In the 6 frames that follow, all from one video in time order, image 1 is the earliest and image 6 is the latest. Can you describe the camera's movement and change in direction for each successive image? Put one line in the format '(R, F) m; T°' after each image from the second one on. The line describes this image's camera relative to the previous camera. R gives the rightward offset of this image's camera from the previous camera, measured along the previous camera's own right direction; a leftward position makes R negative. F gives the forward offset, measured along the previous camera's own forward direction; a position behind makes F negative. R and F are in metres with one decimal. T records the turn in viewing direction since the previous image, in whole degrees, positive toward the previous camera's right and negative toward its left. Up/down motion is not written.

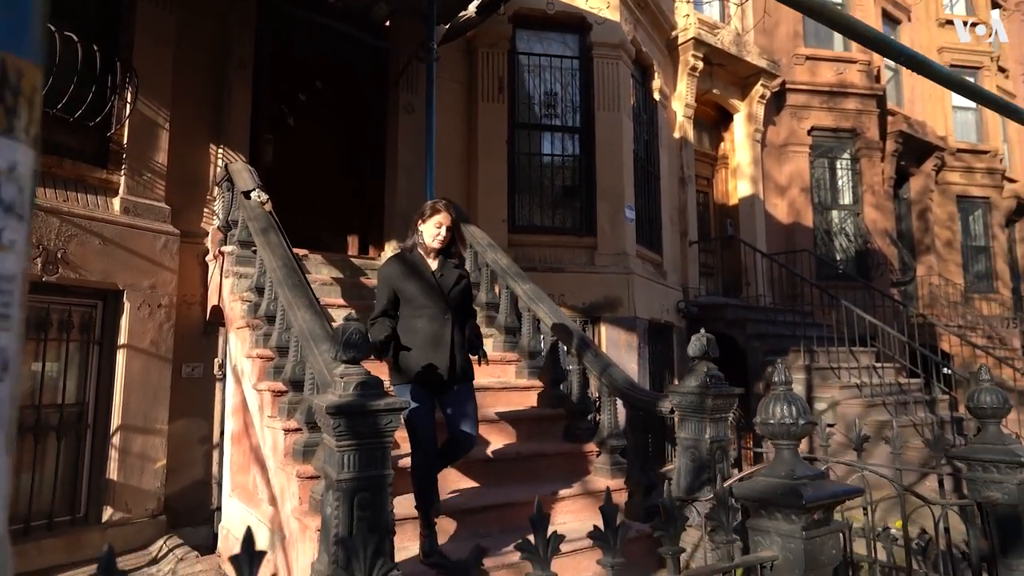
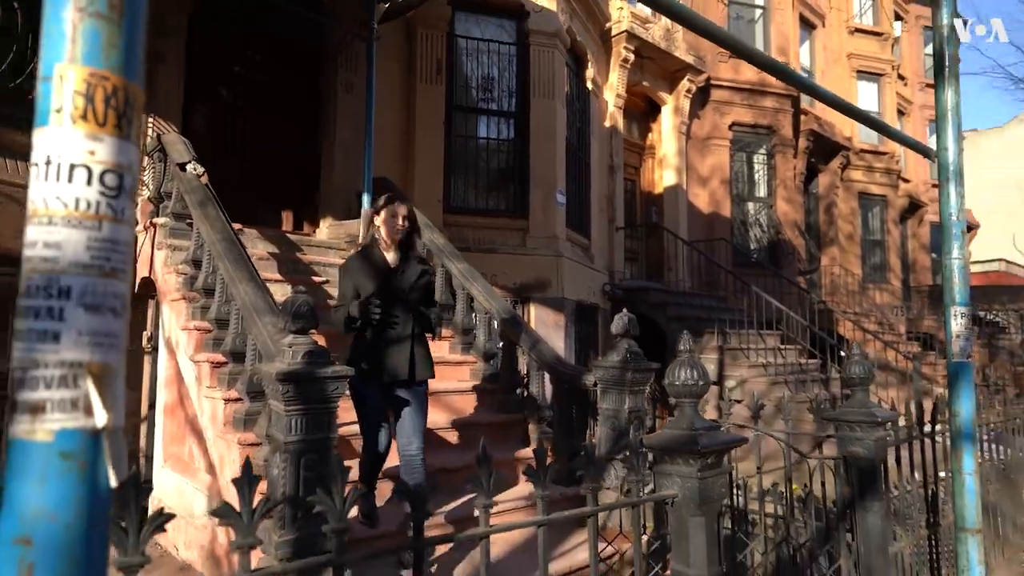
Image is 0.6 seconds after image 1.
(-0.1, -0.3) m; +6°
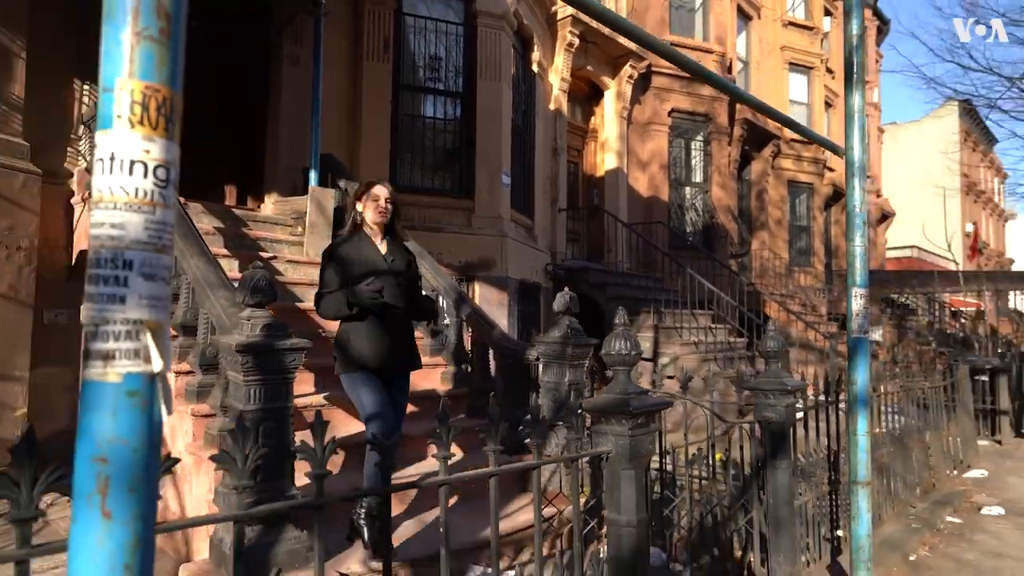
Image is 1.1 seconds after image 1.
(0.0, -0.2) m; +5°
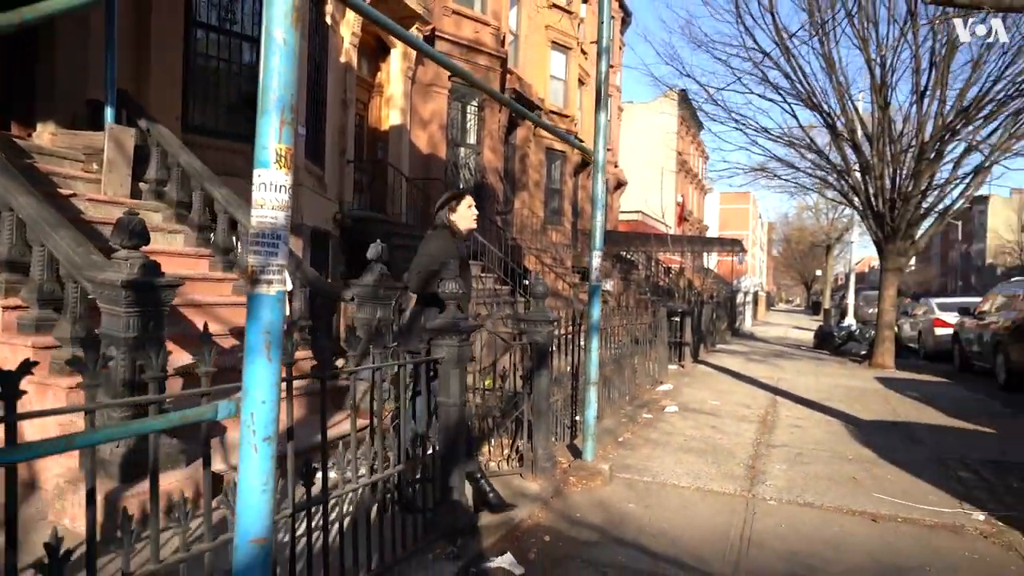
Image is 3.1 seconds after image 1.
(-0.6, -1.0) m; +21°
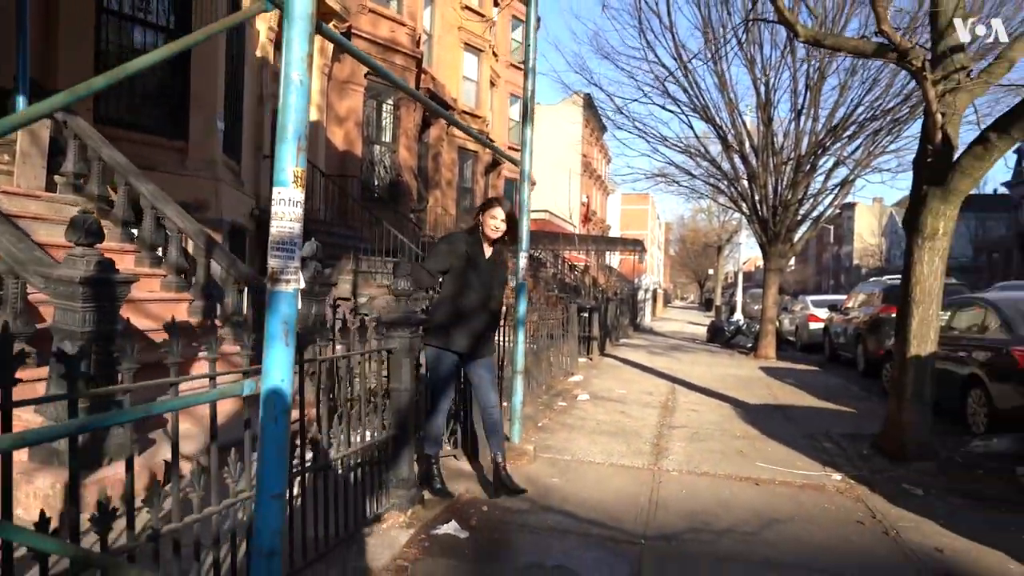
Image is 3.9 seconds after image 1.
(-0.2, -0.5) m; +8°
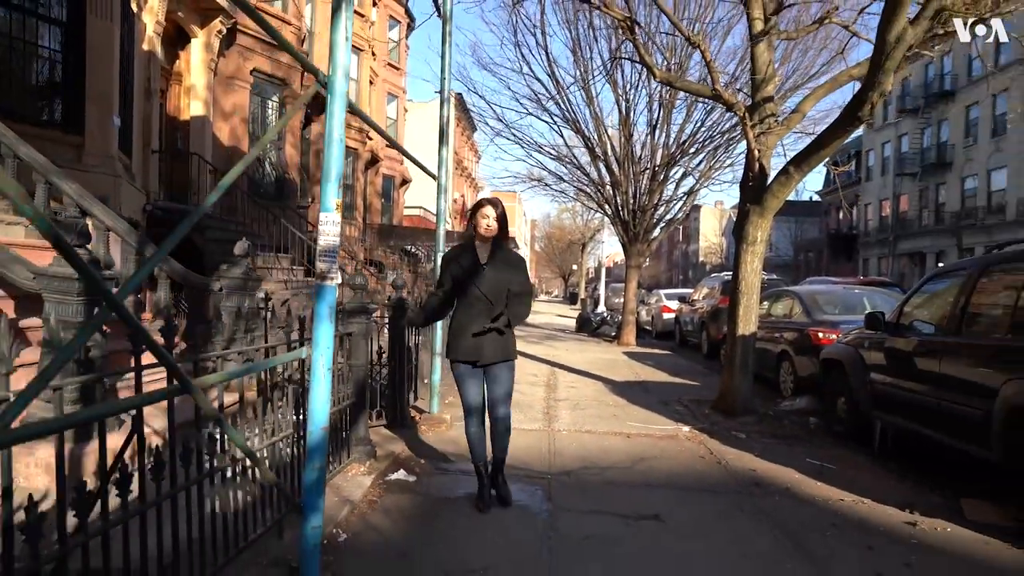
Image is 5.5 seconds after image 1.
(-0.5, -1.1) m; +12°
